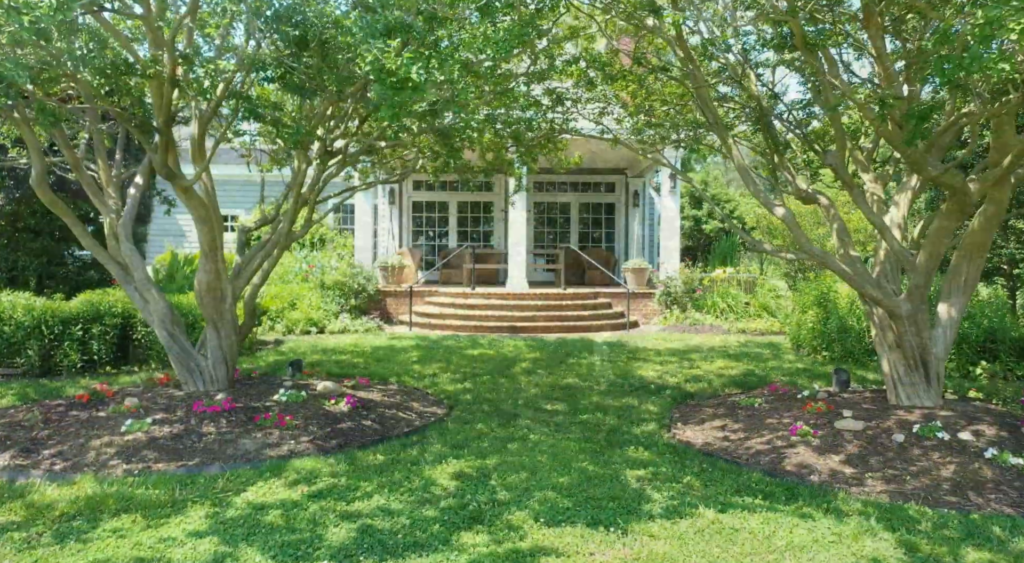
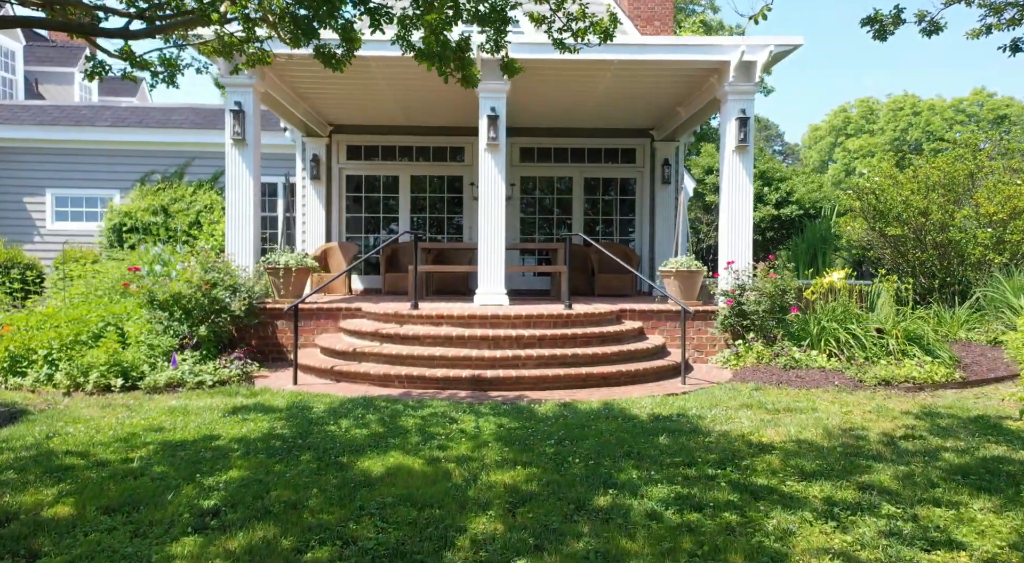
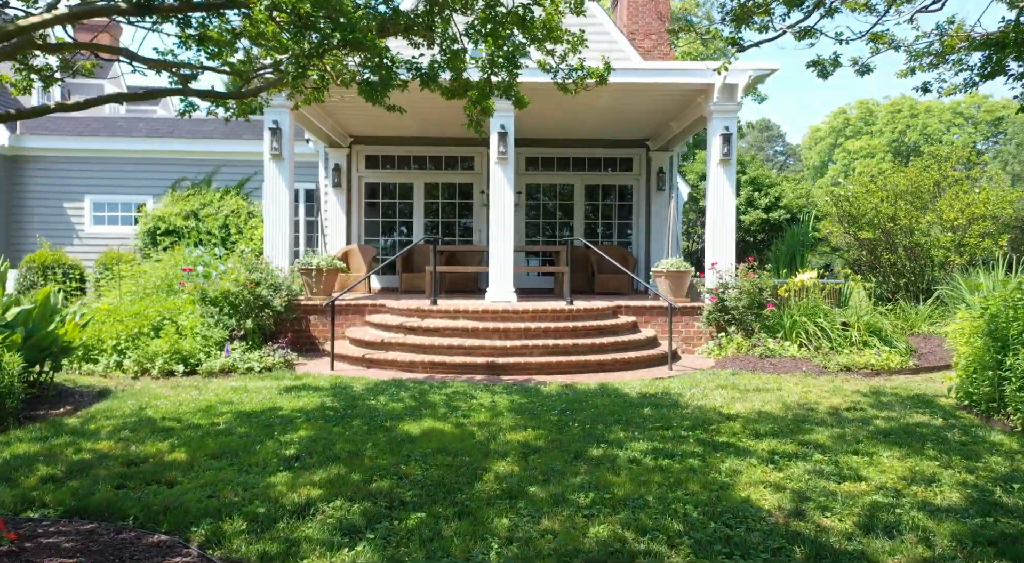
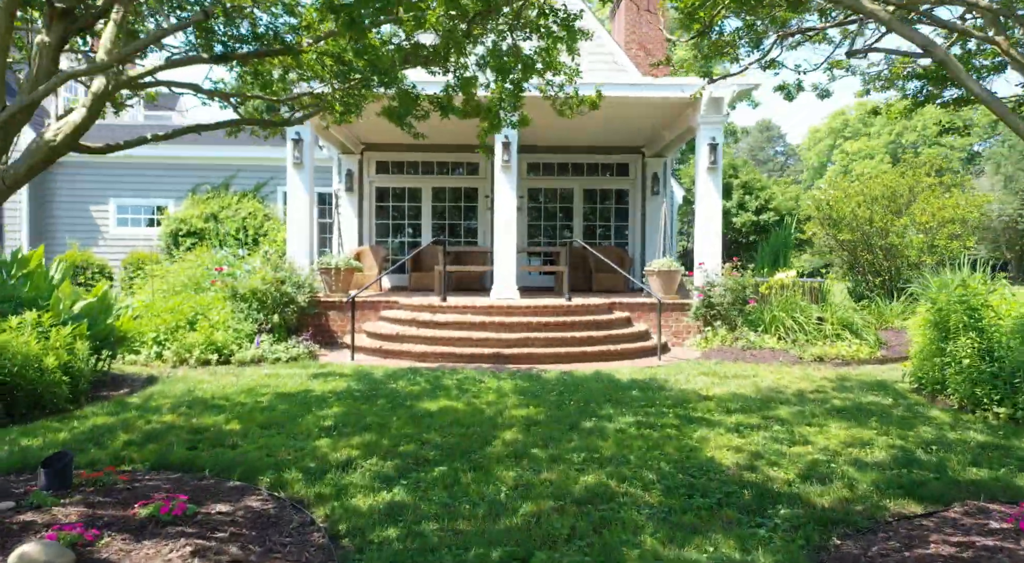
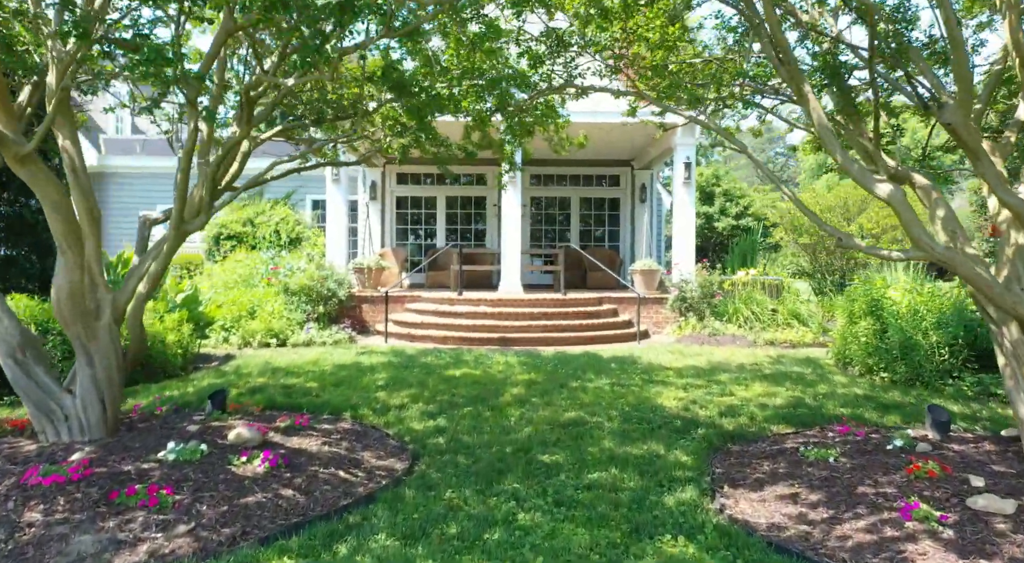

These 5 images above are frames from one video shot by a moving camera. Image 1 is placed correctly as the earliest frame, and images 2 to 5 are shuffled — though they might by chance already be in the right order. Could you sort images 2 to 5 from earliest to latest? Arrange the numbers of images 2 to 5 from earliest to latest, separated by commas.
5, 4, 3, 2
